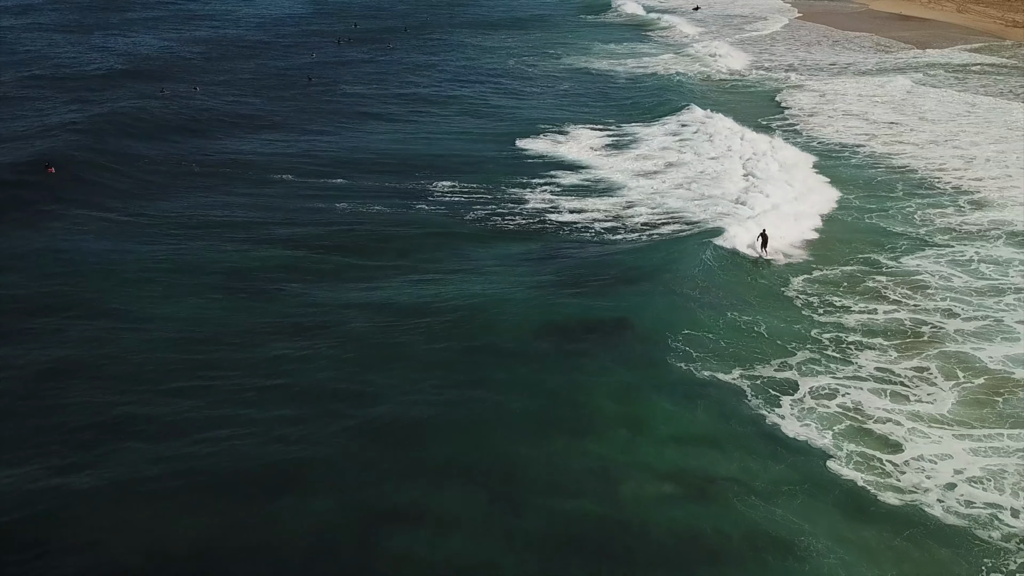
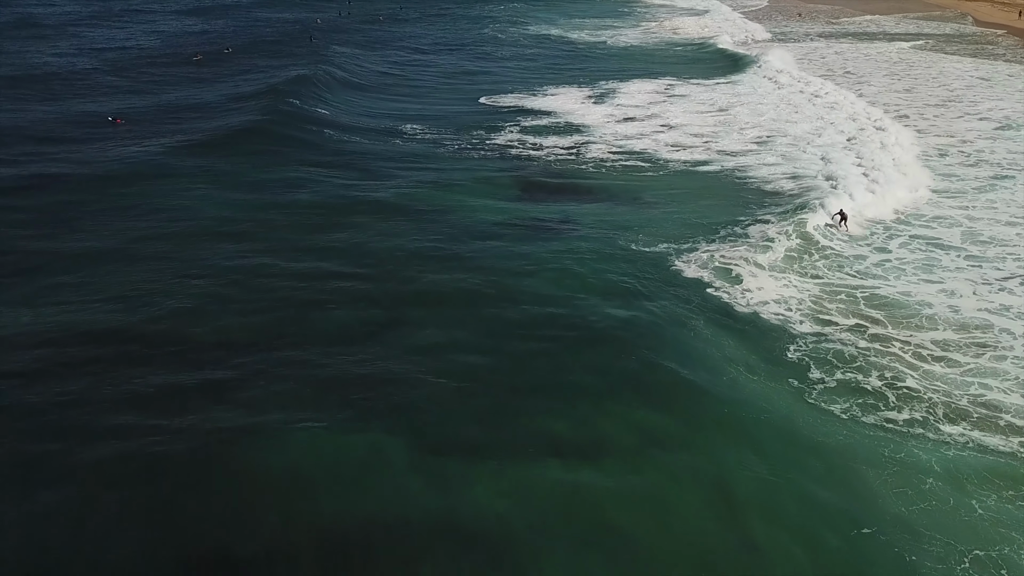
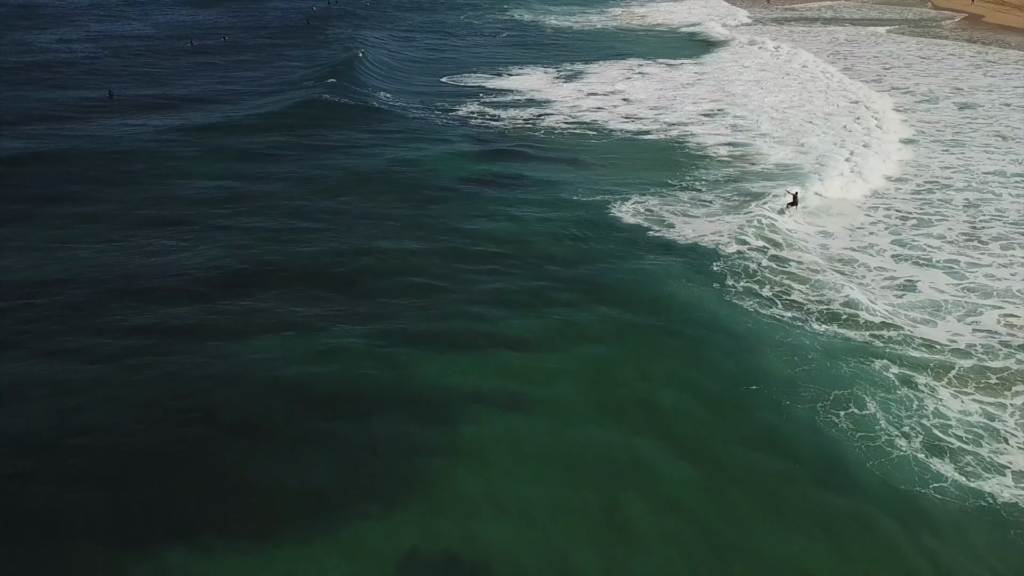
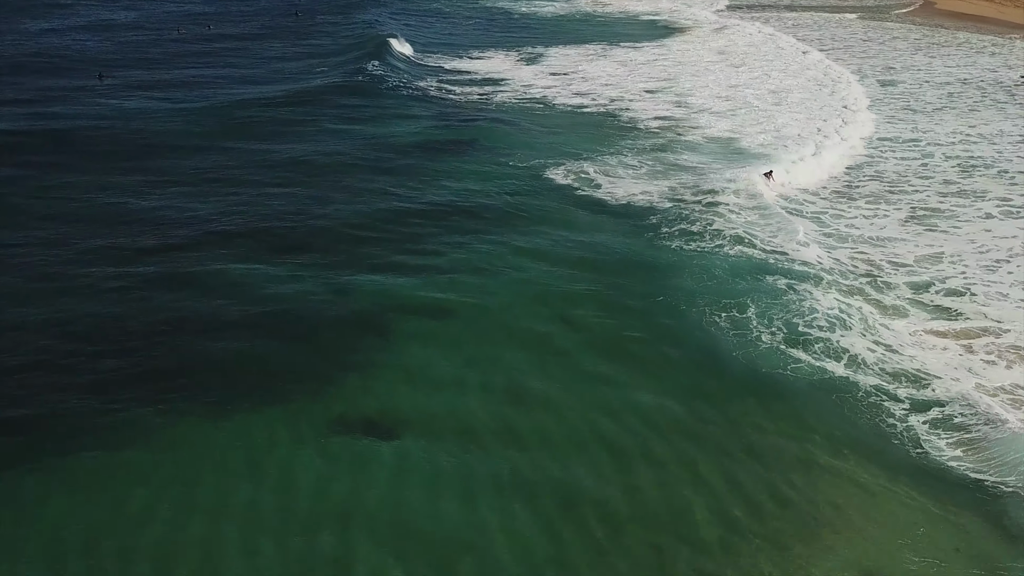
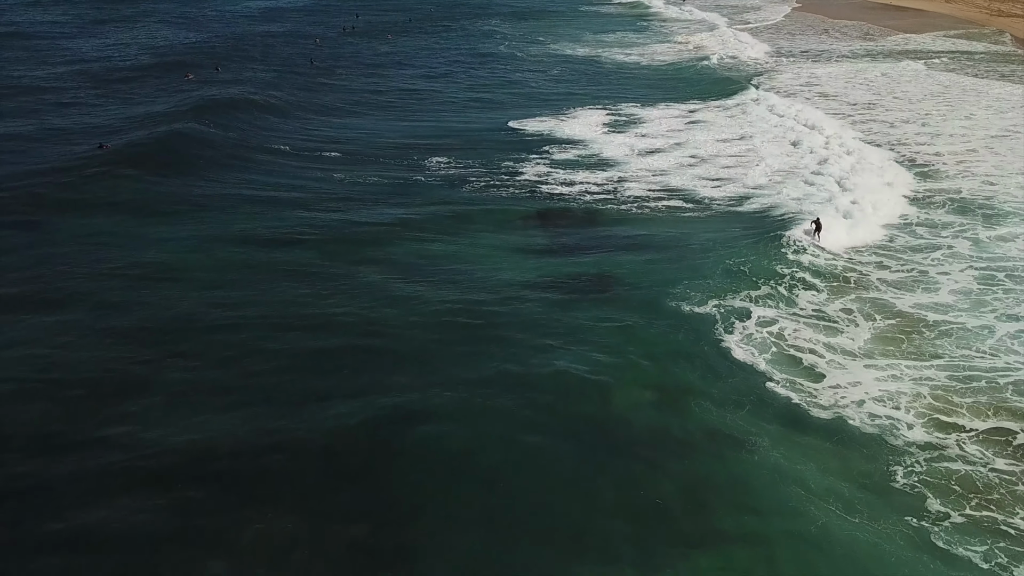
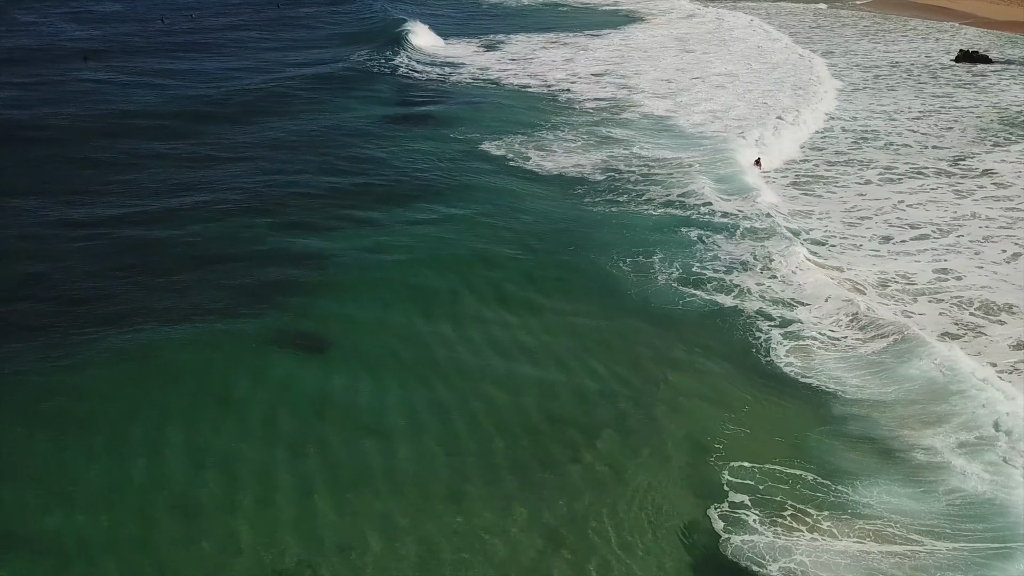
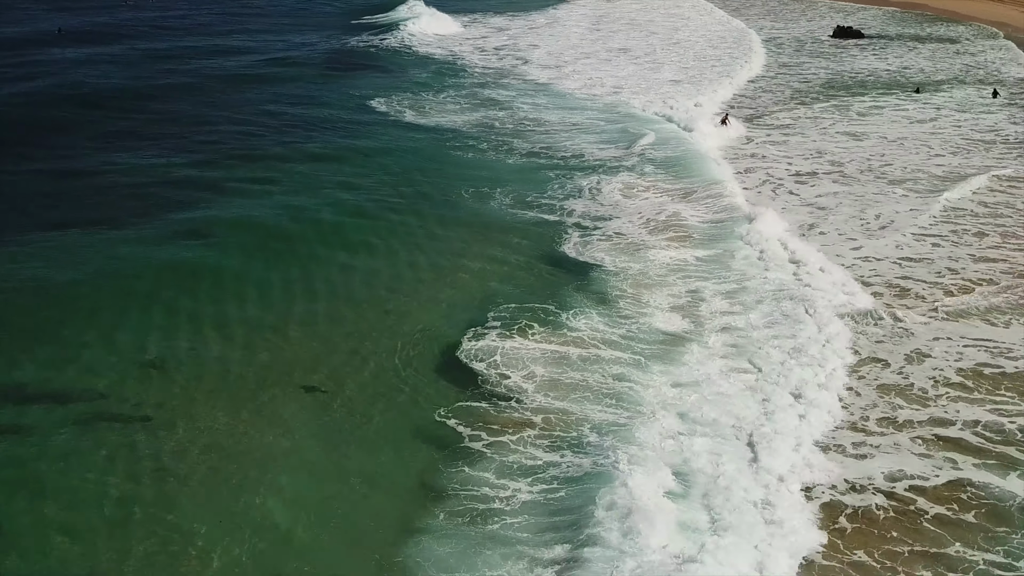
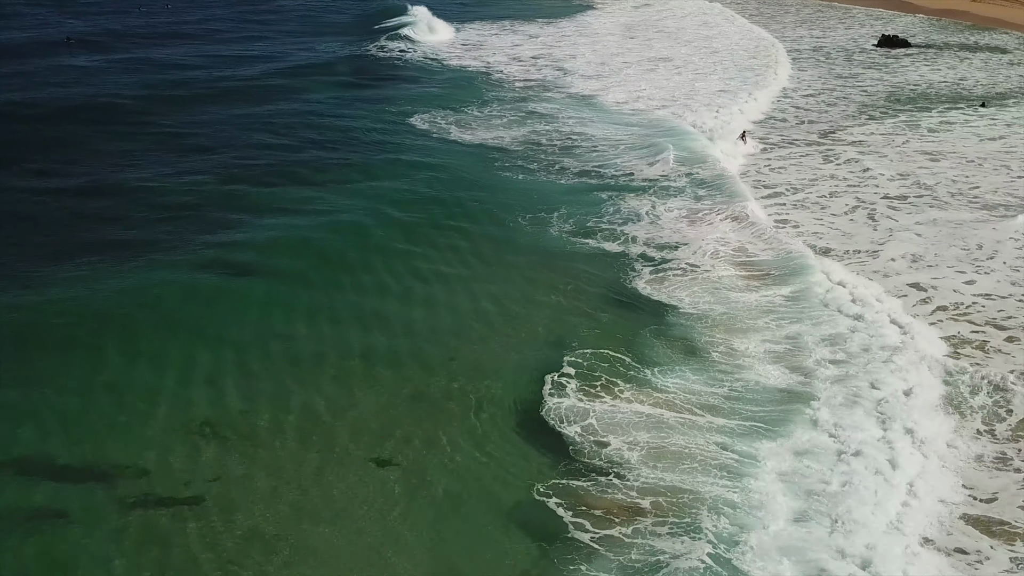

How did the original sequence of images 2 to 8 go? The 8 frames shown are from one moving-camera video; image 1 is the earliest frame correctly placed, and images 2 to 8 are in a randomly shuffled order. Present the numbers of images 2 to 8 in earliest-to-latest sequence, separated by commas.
5, 2, 3, 4, 6, 8, 7
